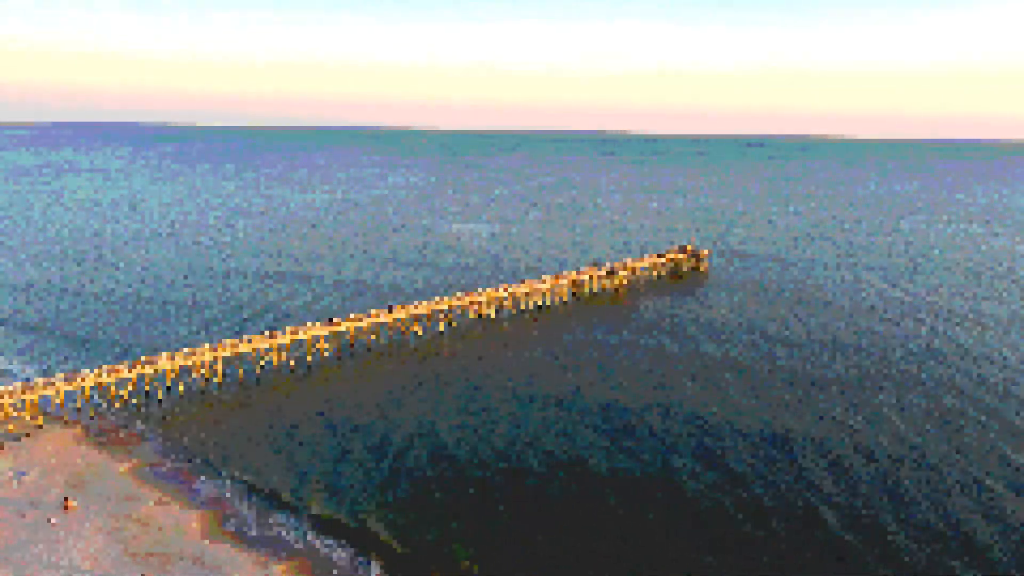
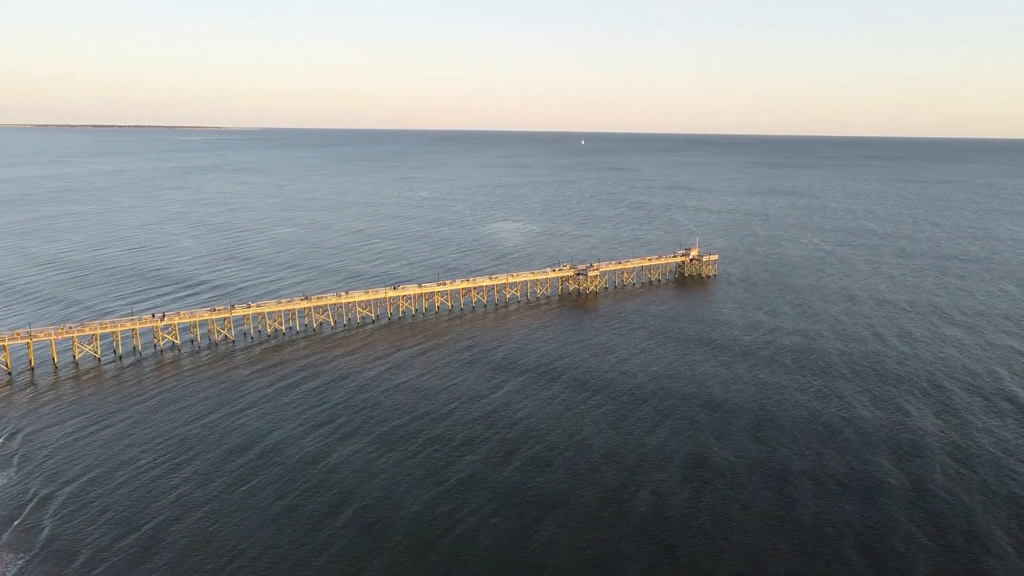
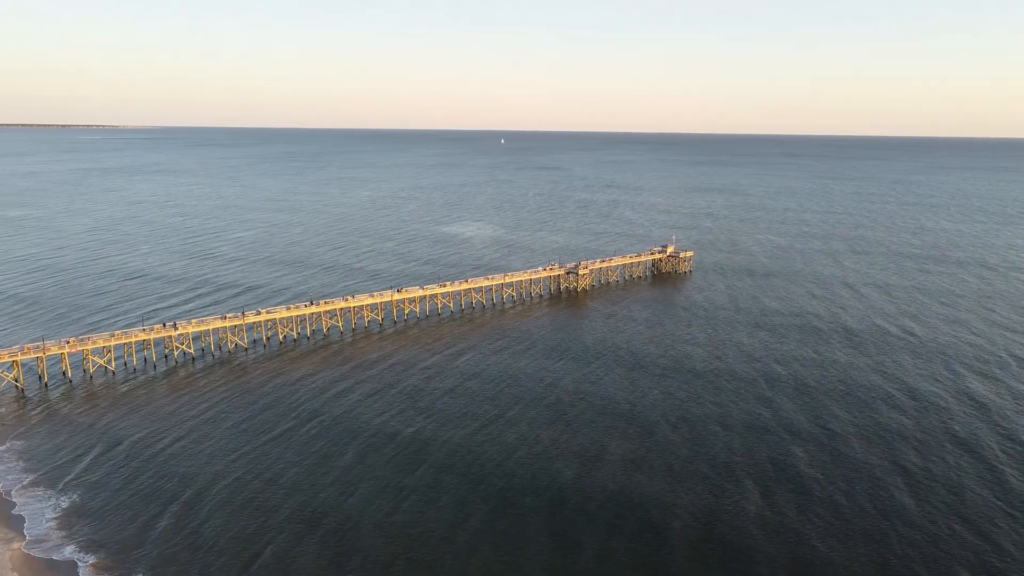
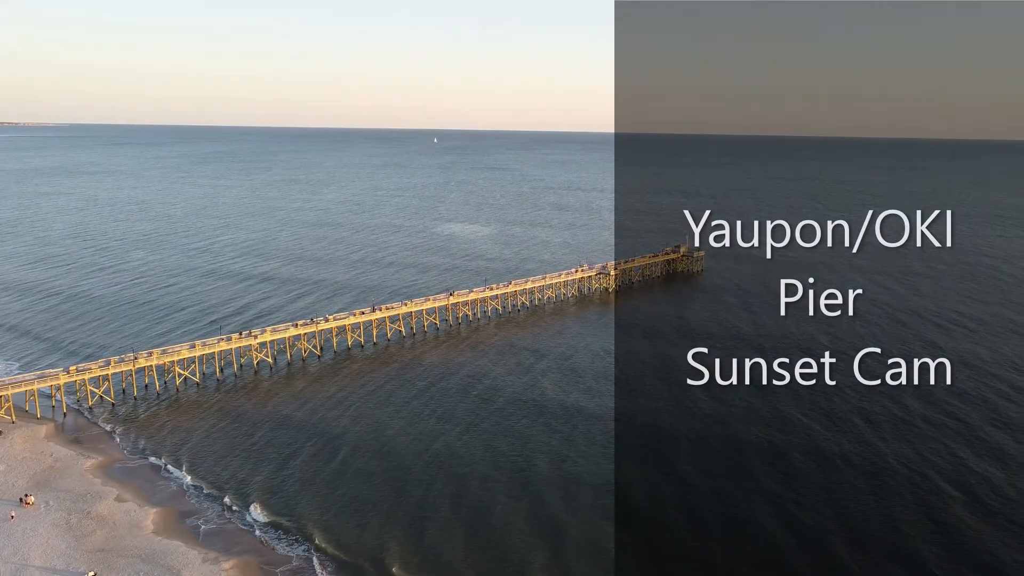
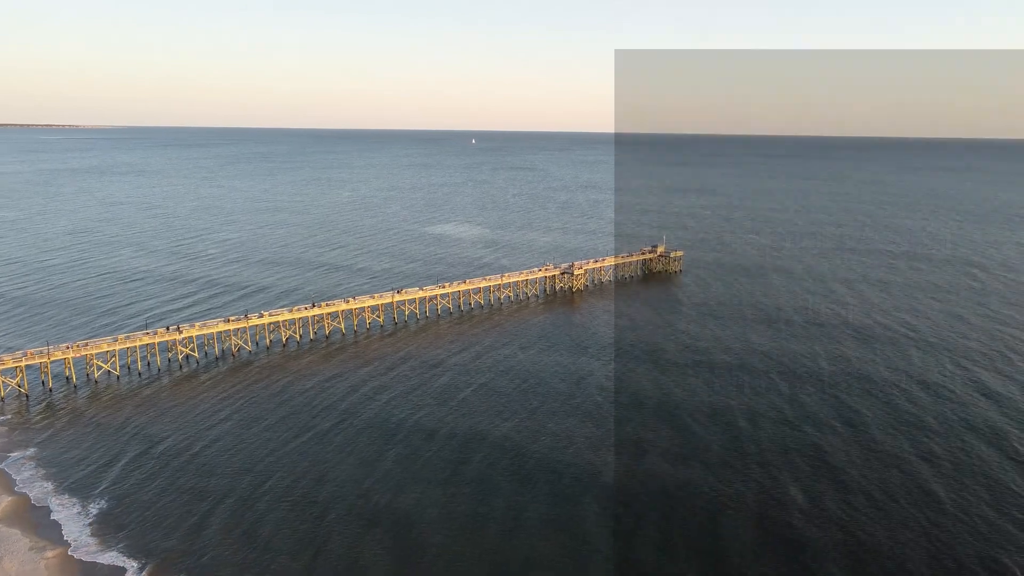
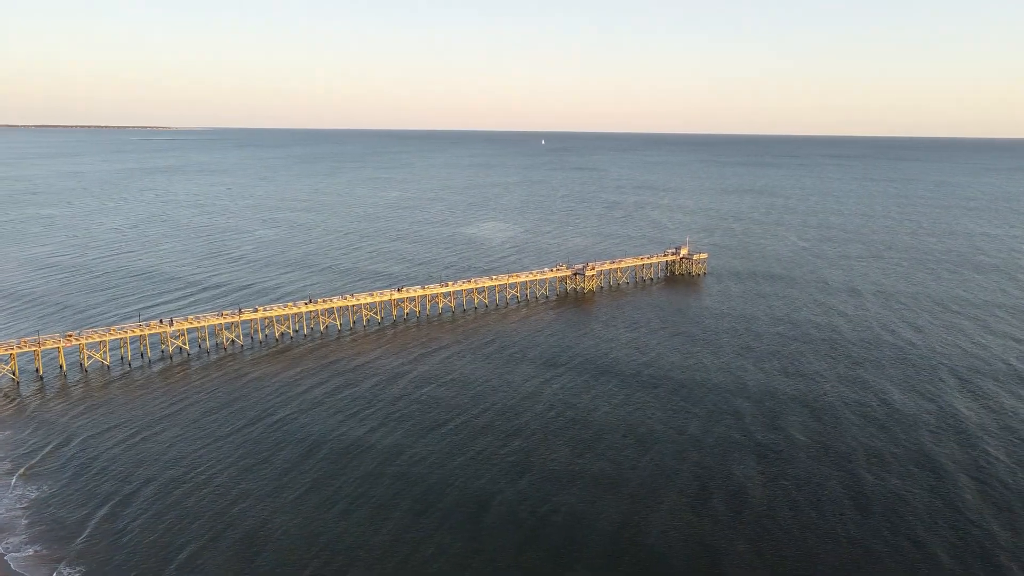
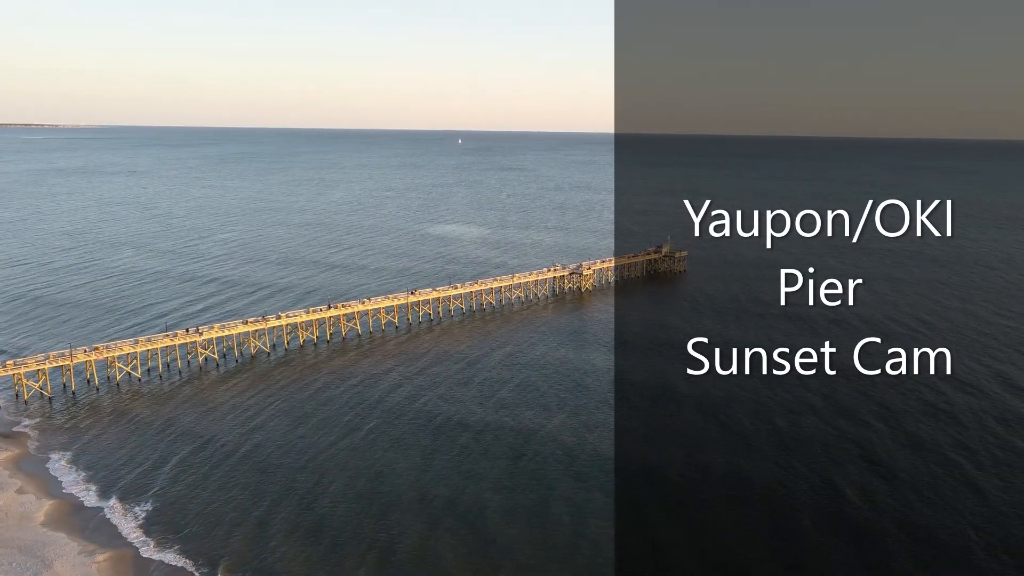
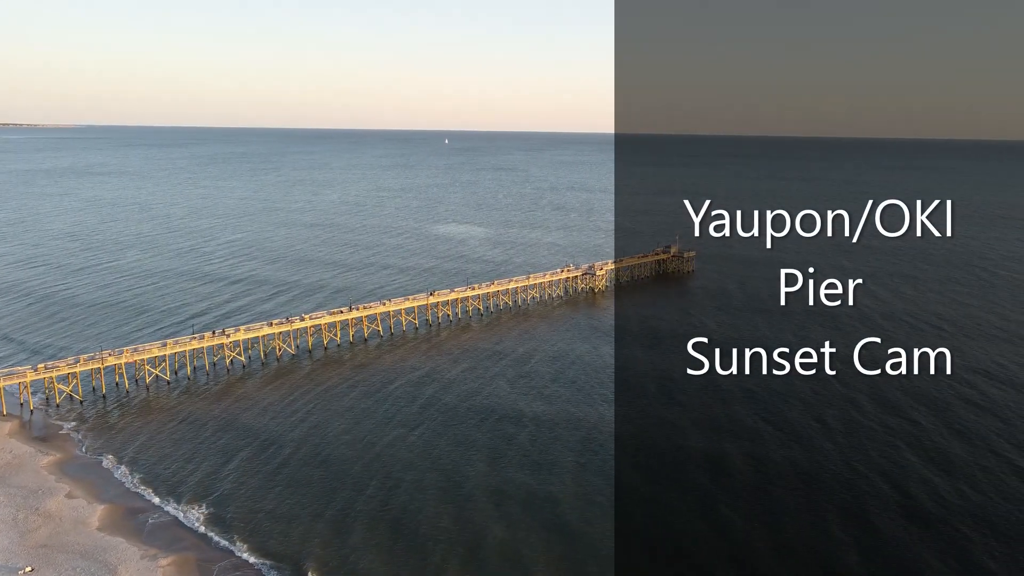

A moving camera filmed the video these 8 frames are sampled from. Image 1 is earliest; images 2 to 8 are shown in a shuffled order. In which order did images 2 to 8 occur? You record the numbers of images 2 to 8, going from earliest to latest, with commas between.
4, 8, 7, 5, 3, 6, 2
